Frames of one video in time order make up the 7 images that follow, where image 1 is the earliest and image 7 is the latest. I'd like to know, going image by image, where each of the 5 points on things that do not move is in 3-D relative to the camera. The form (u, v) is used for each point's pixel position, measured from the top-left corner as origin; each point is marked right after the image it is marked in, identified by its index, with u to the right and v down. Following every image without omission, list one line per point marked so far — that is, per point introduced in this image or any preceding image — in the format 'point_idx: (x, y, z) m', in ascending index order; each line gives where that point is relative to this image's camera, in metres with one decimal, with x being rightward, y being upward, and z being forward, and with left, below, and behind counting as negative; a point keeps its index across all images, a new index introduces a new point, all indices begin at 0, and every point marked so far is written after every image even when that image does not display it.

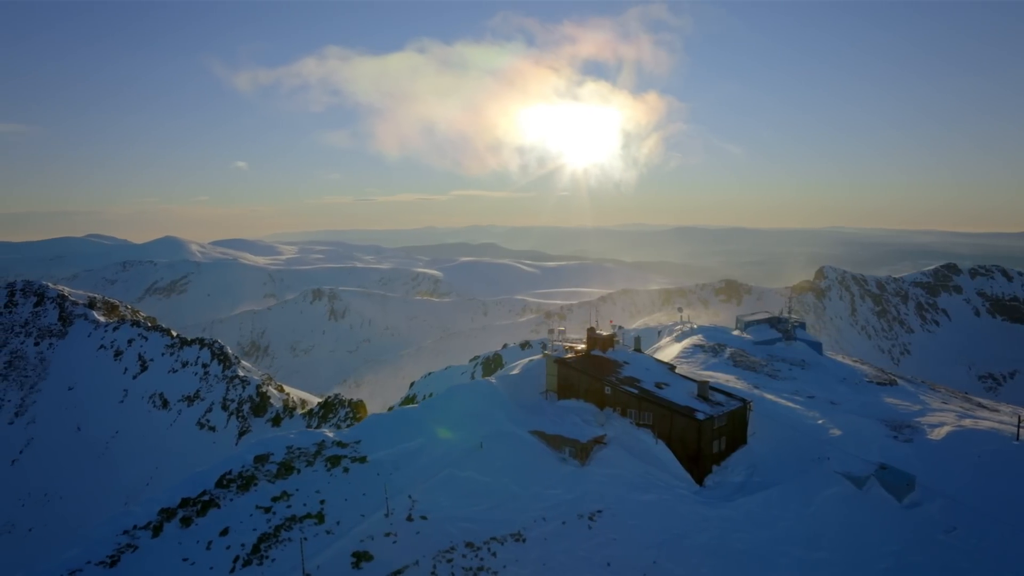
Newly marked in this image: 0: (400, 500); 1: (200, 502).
0: (-3.9, -7.3, +19.3) m
1: (-10.8, -7.3, +19.2) m
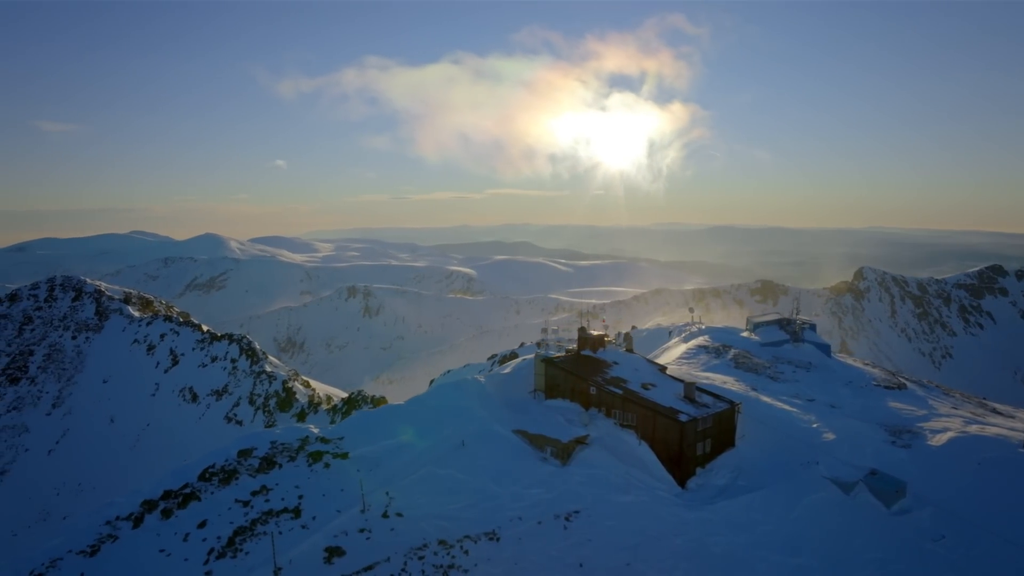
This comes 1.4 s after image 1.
0: (-4.7, -7.2, +19.4) m
1: (-11.6, -7.2, +19.5) m
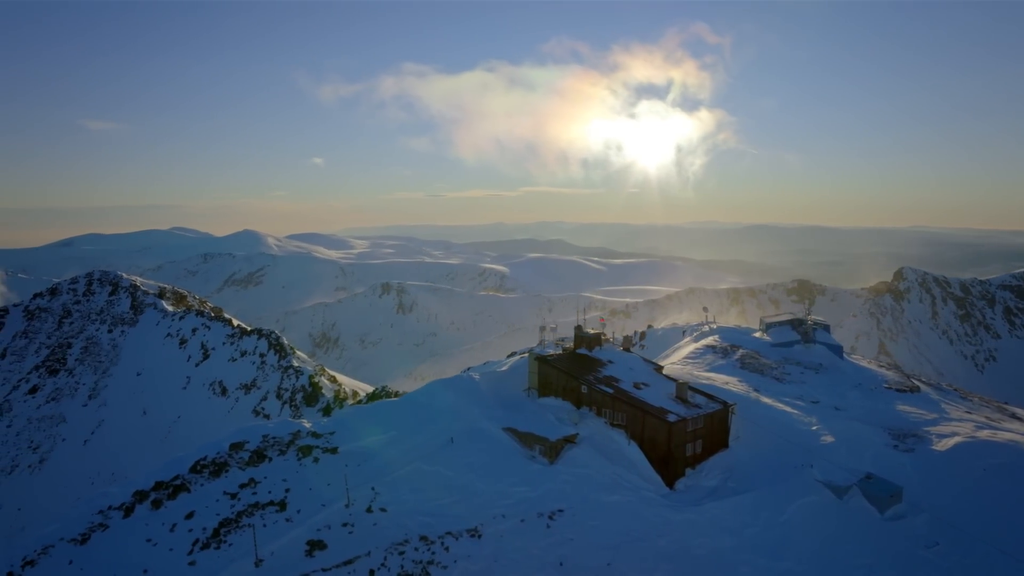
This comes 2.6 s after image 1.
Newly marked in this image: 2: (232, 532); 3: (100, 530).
0: (-5.2, -7.1, +19.5) m
1: (-12.1, -7.0, +19.9) m
2: (-8.7, -7.6, +17.4) m
3: (-13.3, -7.8, +18.0) m
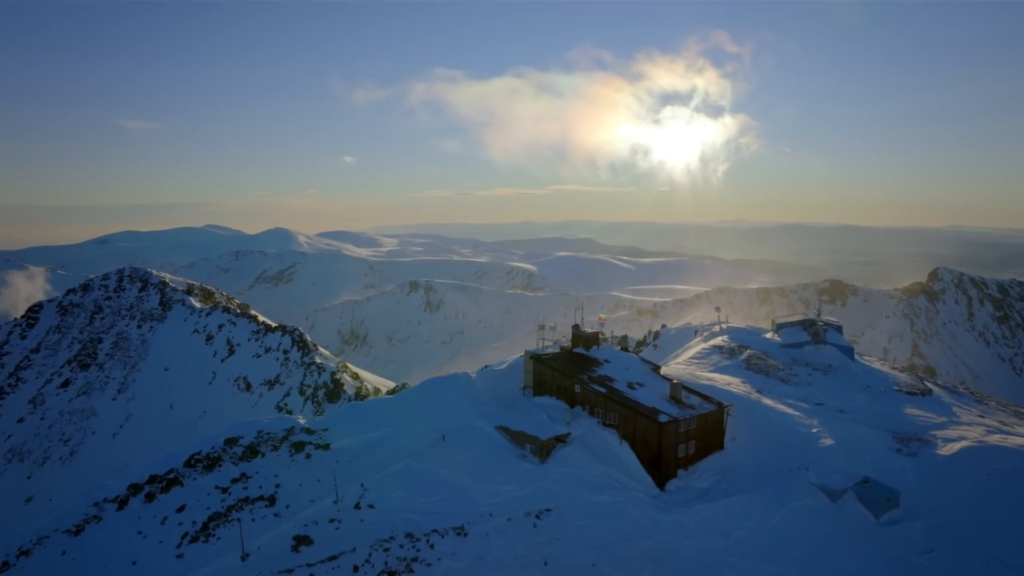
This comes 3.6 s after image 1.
0: (-5.6, -7.0, +19.6) m
1: (-12.5, -6.9, +20.2) m
2: (-9.2, -7.5, +17.6) m
3: (-13.7, -7.7, +18.4) m
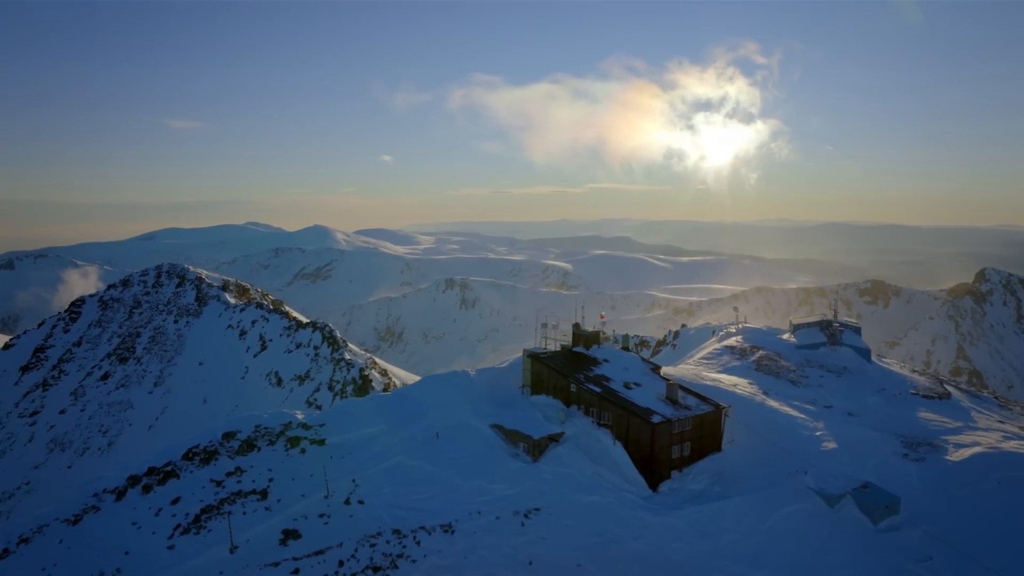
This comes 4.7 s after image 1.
0: (-6.0, -6.9, +19.8) m
1: (-12.8, -6.7, +20.6) m
2: (-9.6, -7.4, +17.9) m
3: (-14.1, -7.5, +18.8) m
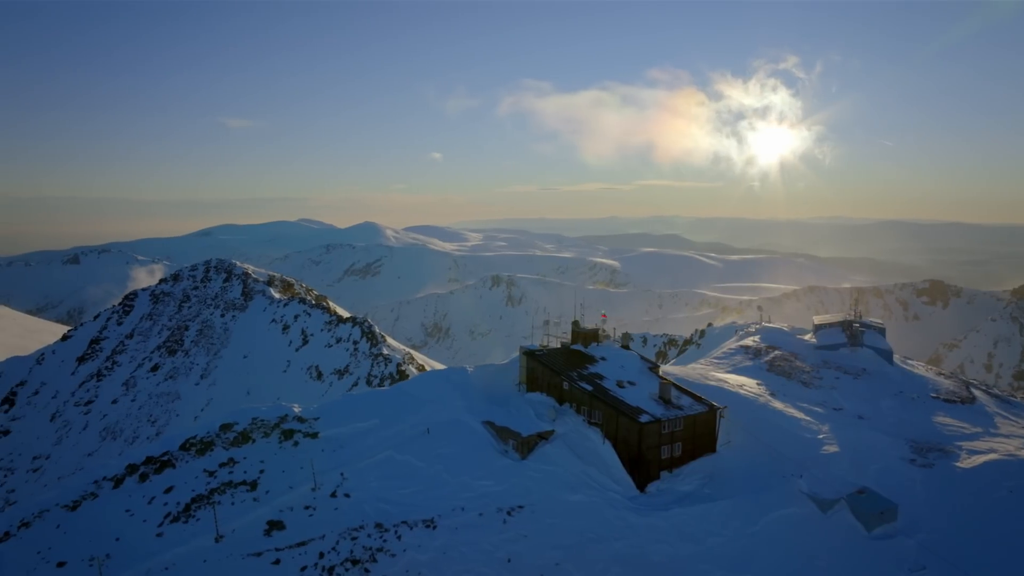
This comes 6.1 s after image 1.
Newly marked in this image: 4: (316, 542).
0: (-6.5, -6.7, +20.0) m
1: (-13.3, -6.5, +21.1) m
2: (-10.2, -7.2, +18.4) m
3: (-14.6, -7.3, +19.5) m
4: (-5.9, -7.6, +16.7) m
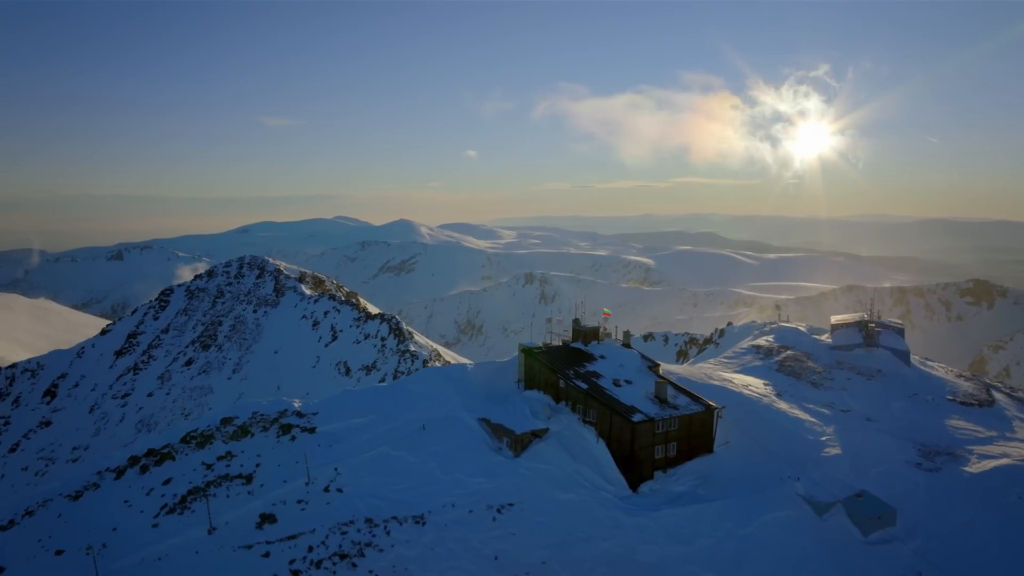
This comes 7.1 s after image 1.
0: (-6.8, -6.6, +20.2) m
1: (-13.5, -6.4, +21.6) m
2: (-10.5, -7.1, +18.7) m
3: (-14.9, -7.2, +19.9) m
4: (-6.3, -7.5, +16.9) m
